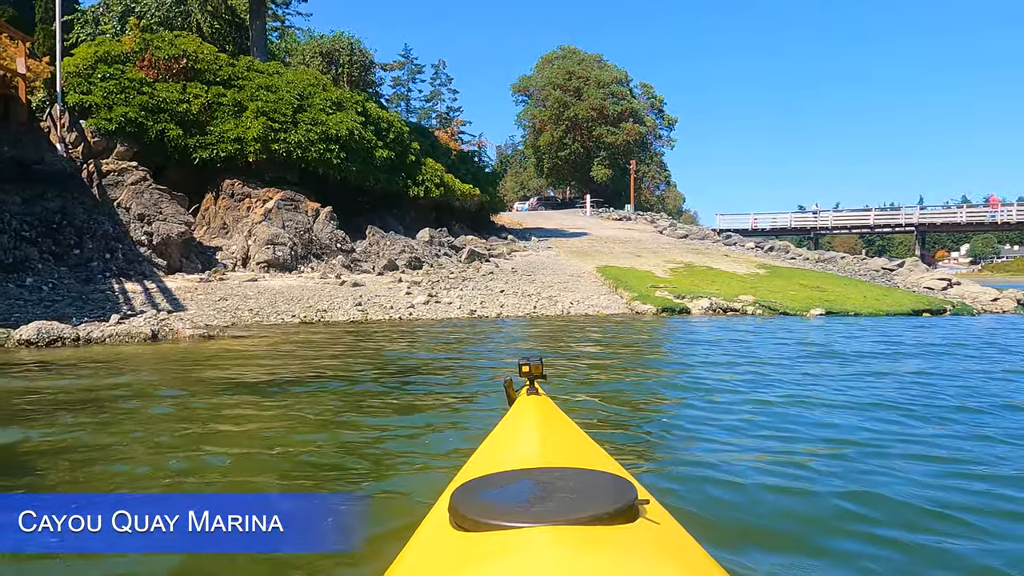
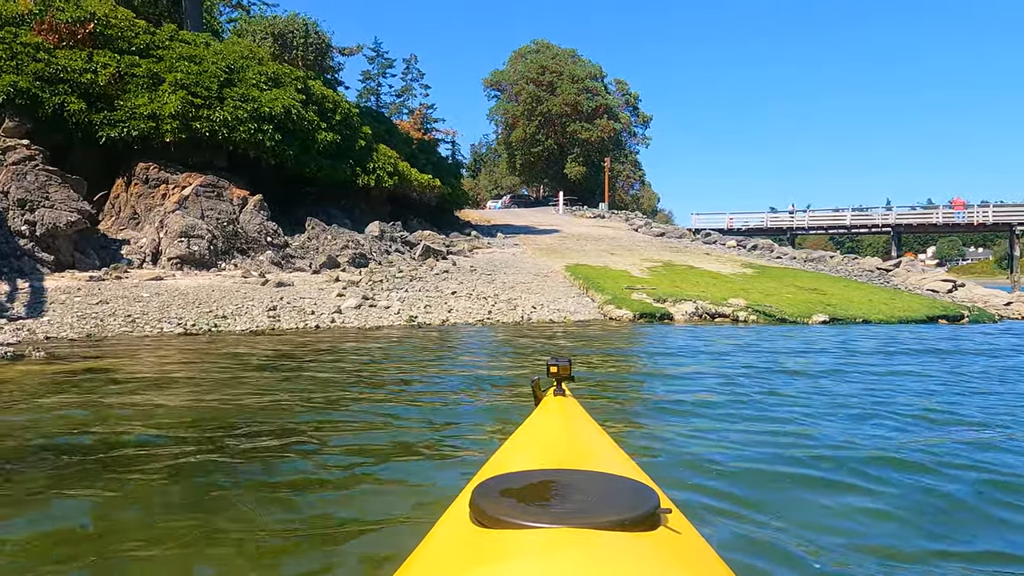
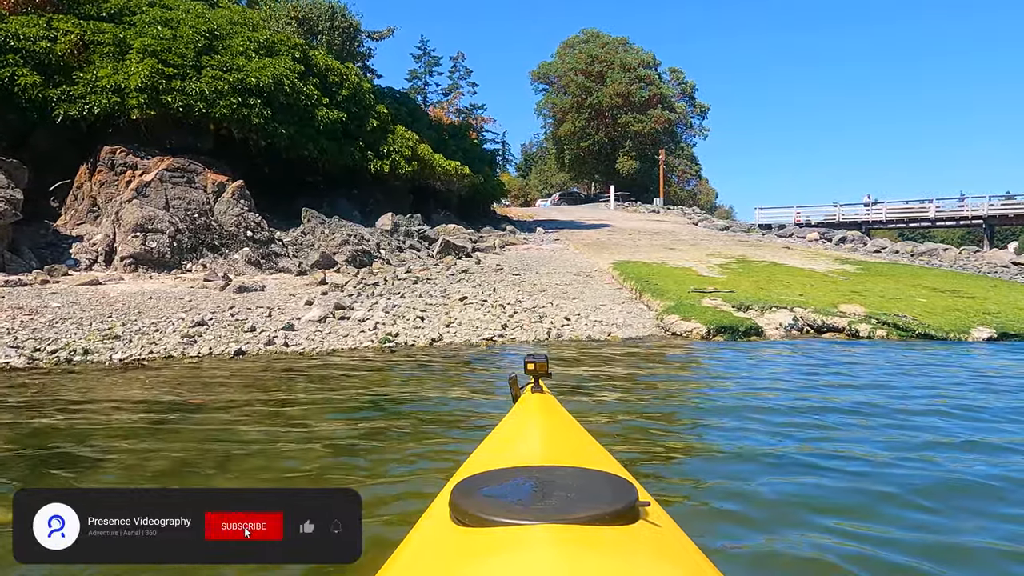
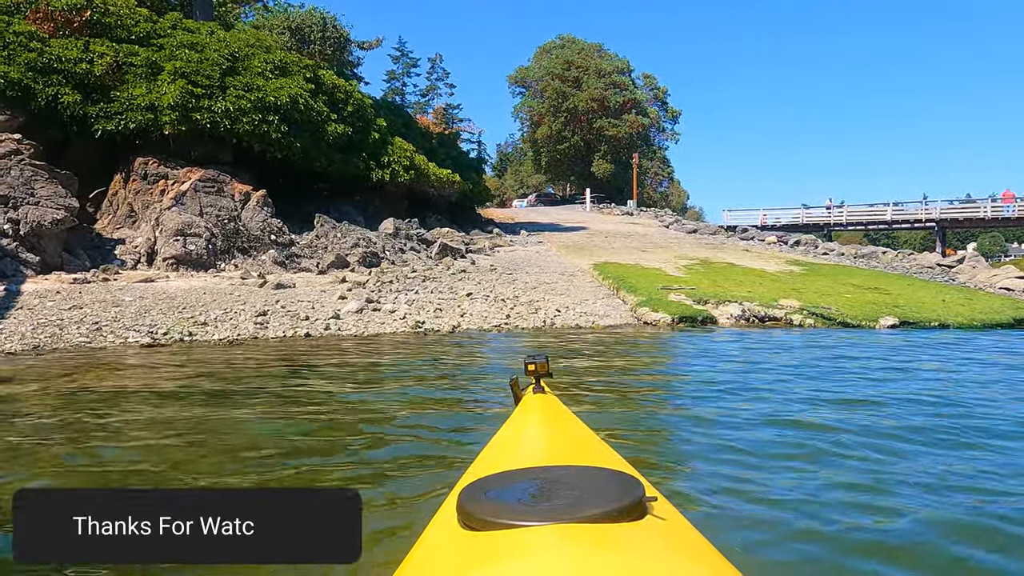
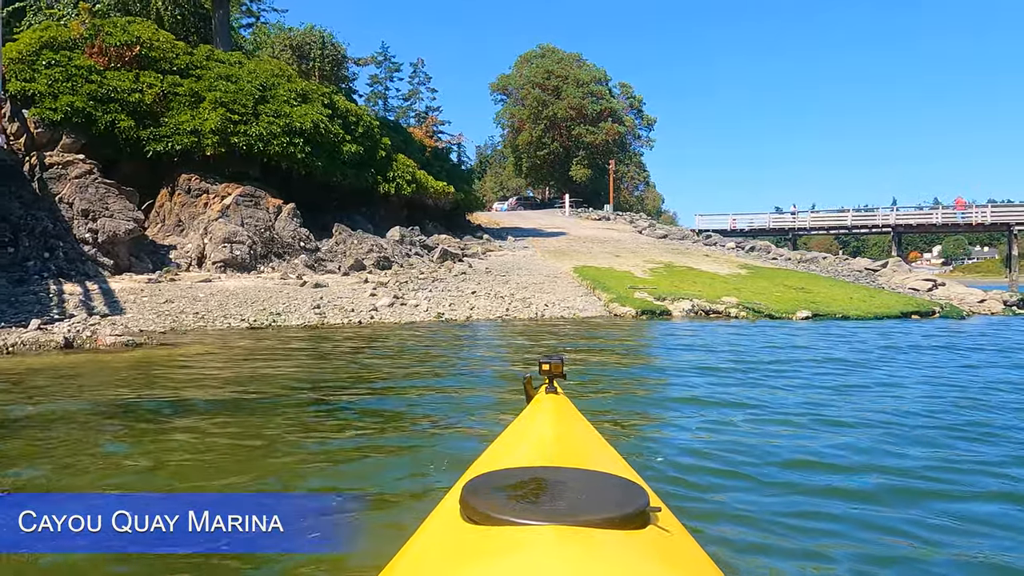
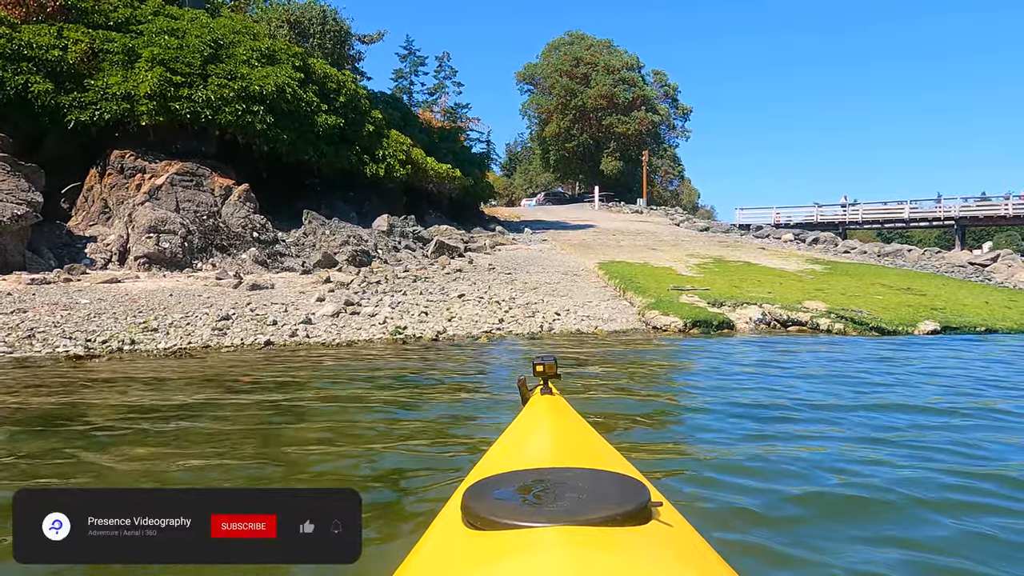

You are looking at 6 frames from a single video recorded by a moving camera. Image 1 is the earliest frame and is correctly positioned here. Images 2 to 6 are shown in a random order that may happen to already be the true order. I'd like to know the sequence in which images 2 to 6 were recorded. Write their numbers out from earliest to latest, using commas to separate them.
5, 2, 4, 6, 3
